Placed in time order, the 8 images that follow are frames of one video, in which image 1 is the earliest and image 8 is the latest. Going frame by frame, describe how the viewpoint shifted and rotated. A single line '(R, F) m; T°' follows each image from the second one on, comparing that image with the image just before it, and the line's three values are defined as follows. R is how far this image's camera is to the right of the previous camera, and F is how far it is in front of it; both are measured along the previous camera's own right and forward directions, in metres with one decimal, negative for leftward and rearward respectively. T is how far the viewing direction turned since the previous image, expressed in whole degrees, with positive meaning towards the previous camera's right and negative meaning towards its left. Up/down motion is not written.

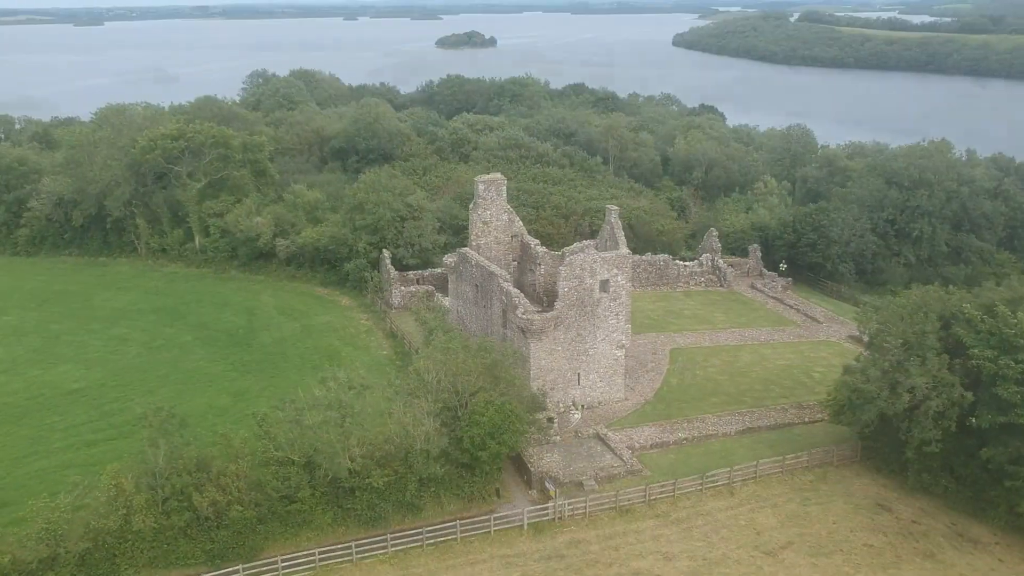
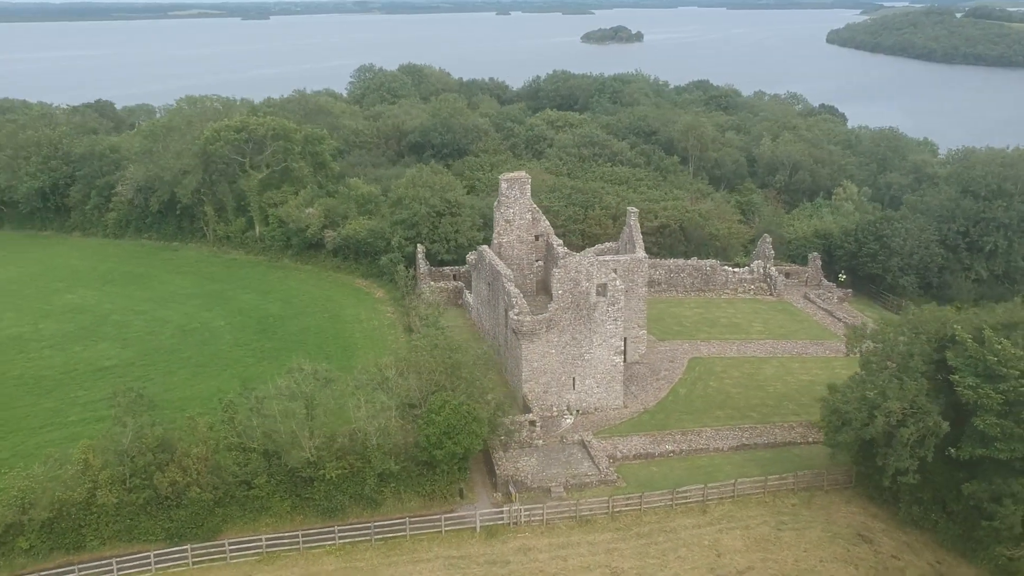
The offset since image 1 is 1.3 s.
(+4.1, +0.5) m; -8°
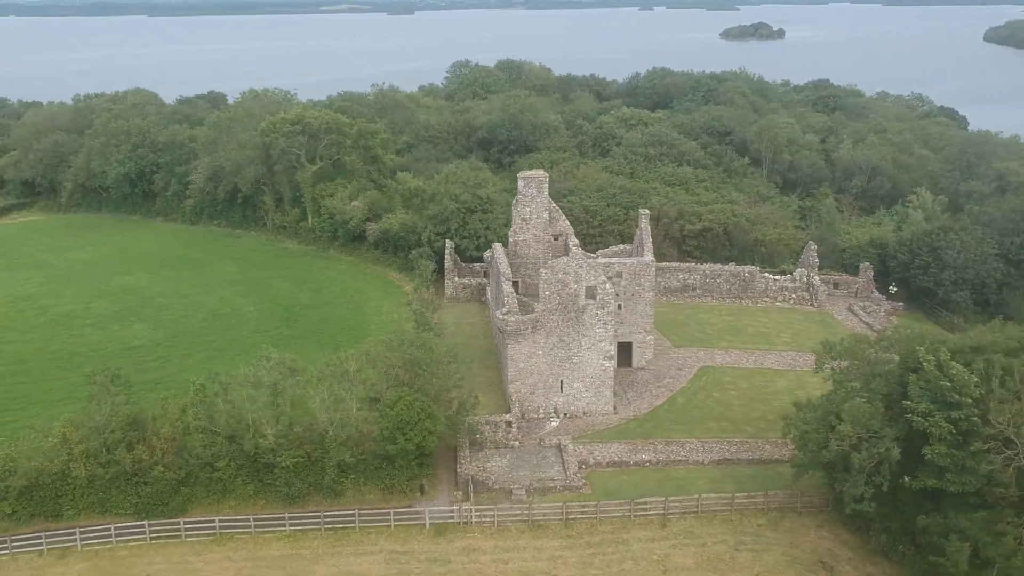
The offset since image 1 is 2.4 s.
(+4.0, +0.4) m; -8°
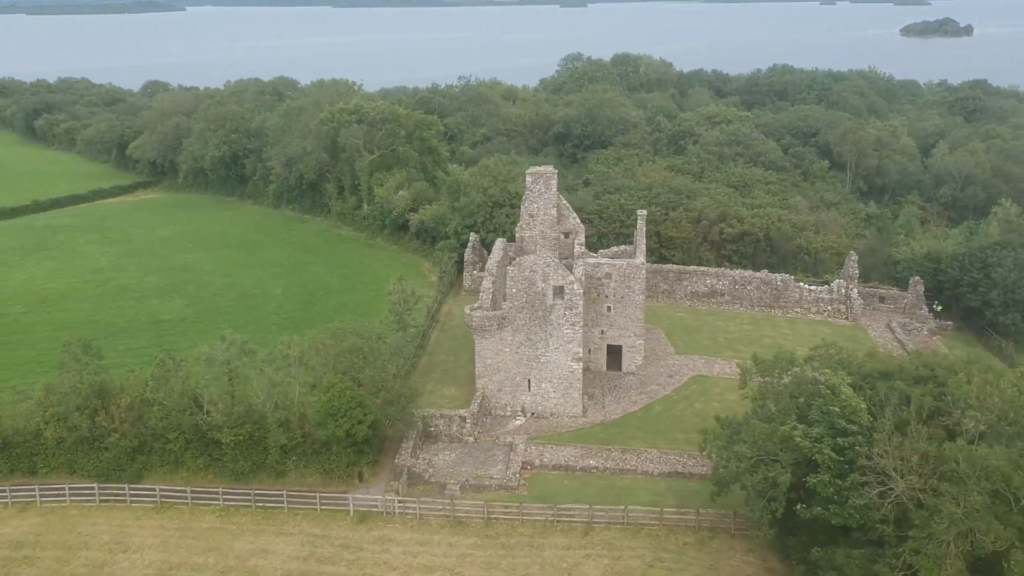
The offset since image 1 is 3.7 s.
(+5.2, +0.6) m; -9°
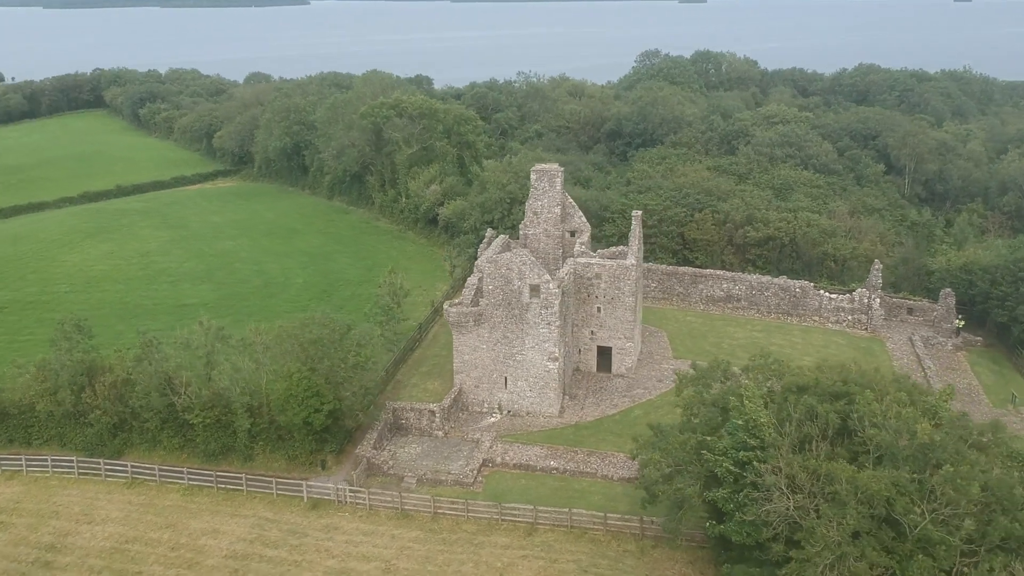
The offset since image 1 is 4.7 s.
(+3.6, +0.2) m; -6°
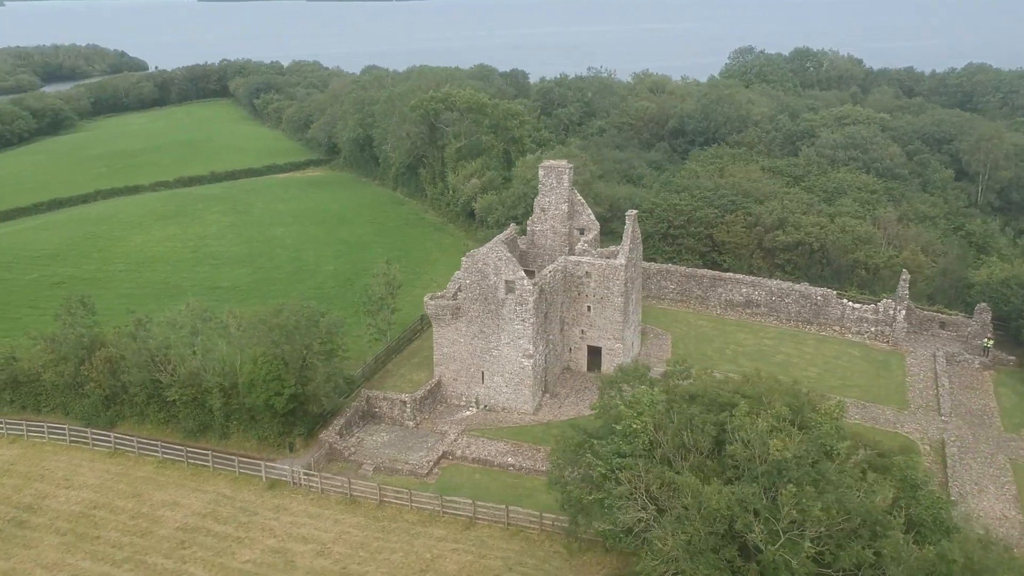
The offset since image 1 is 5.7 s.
(+4.1, +0.3) m; -7°
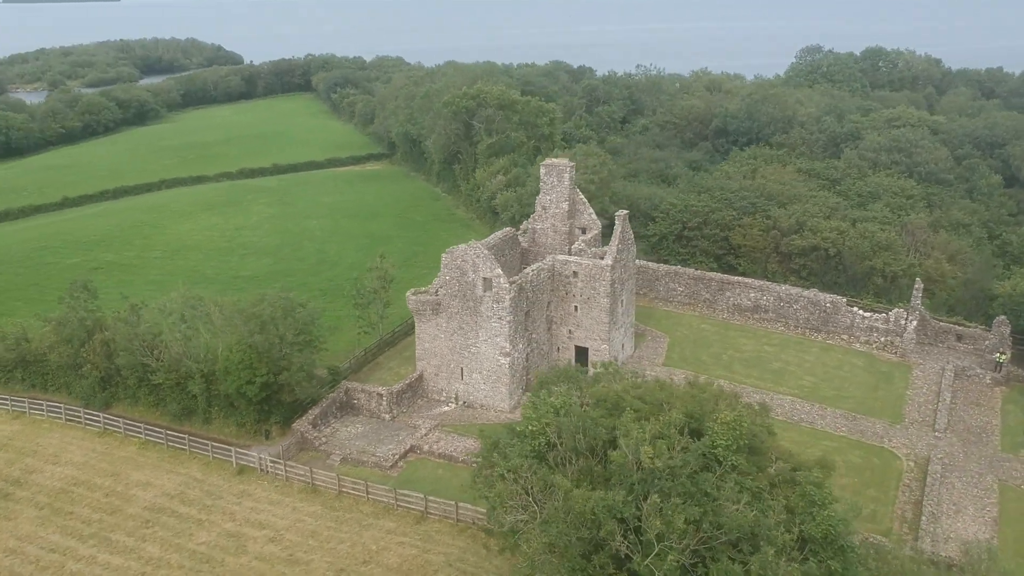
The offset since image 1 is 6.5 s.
(+3.1, +0.1) m; -5°
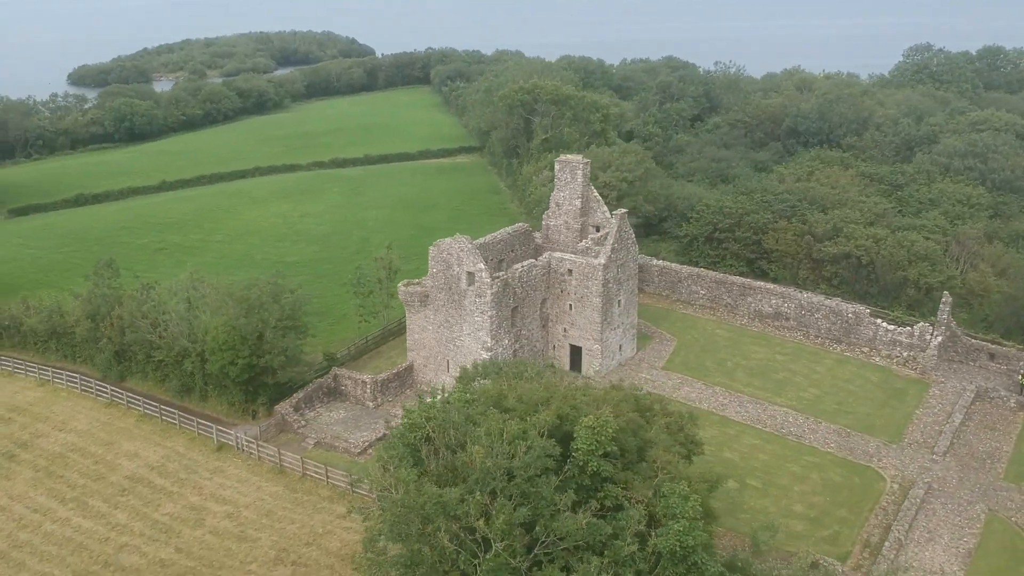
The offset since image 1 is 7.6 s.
(+4.0, +0.3) m; -8°
